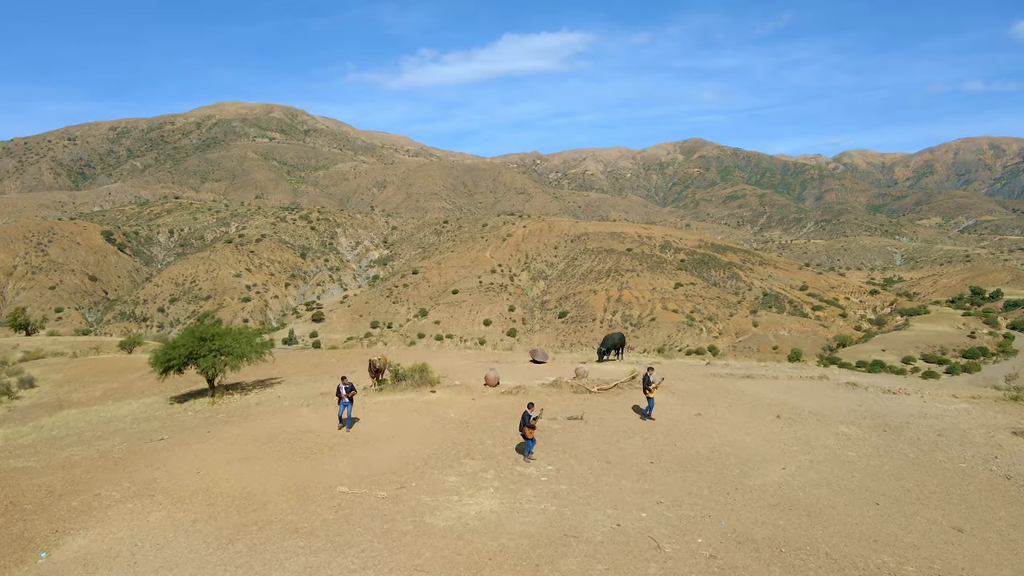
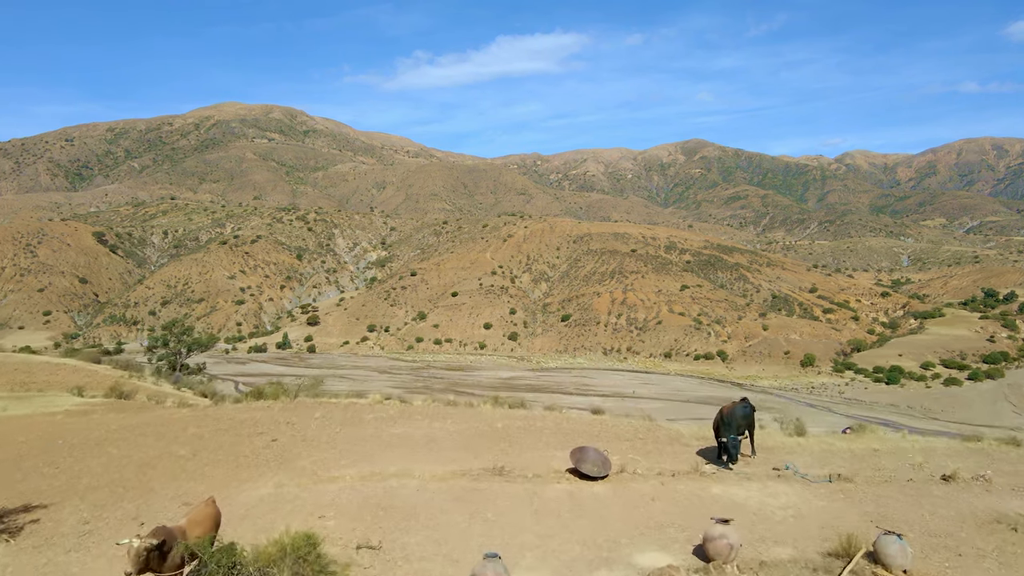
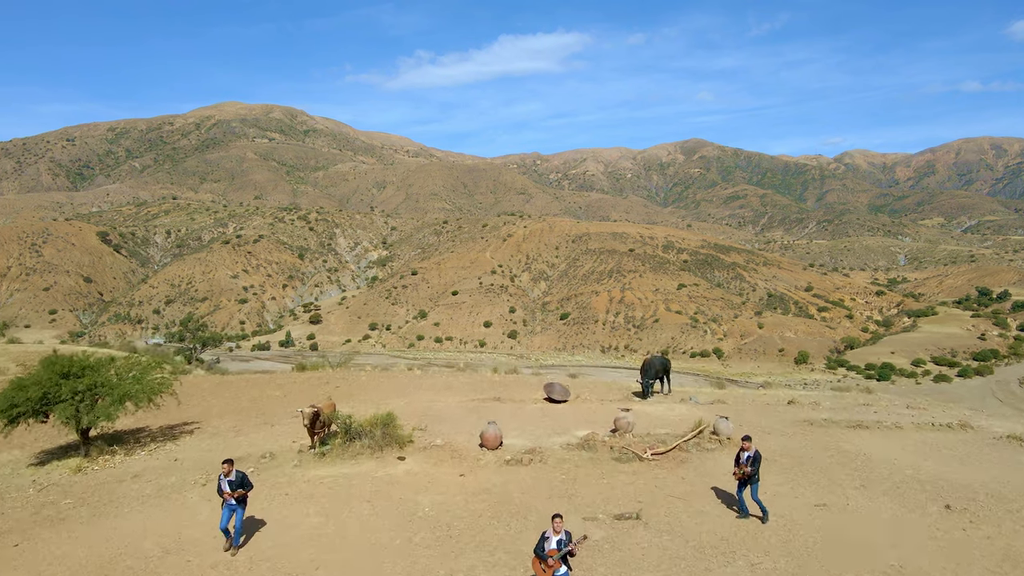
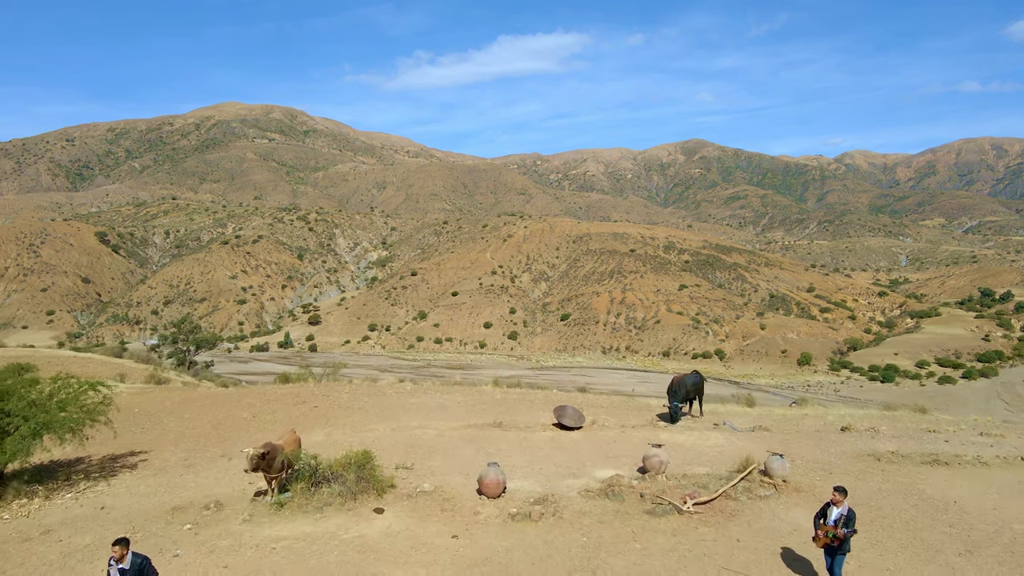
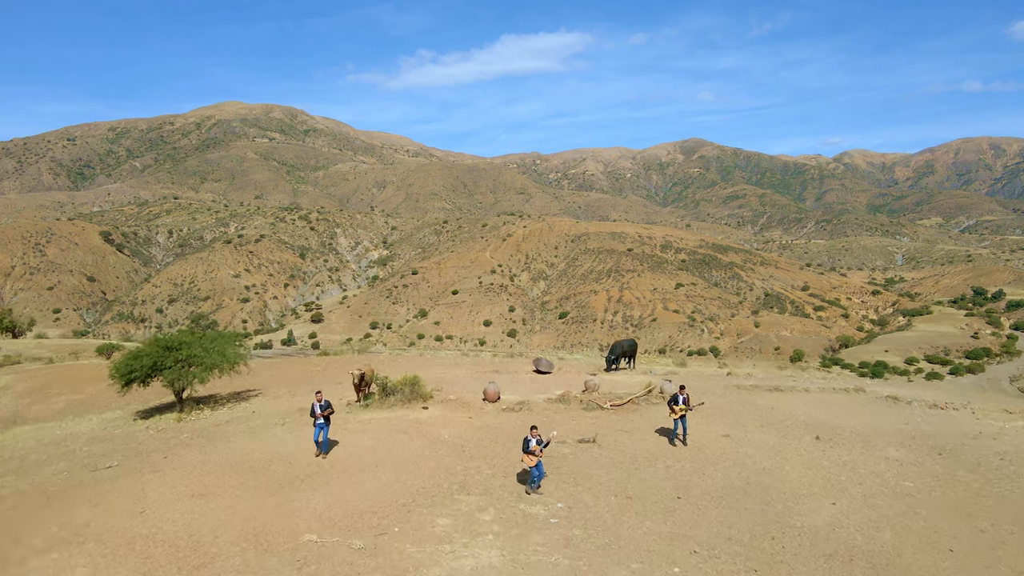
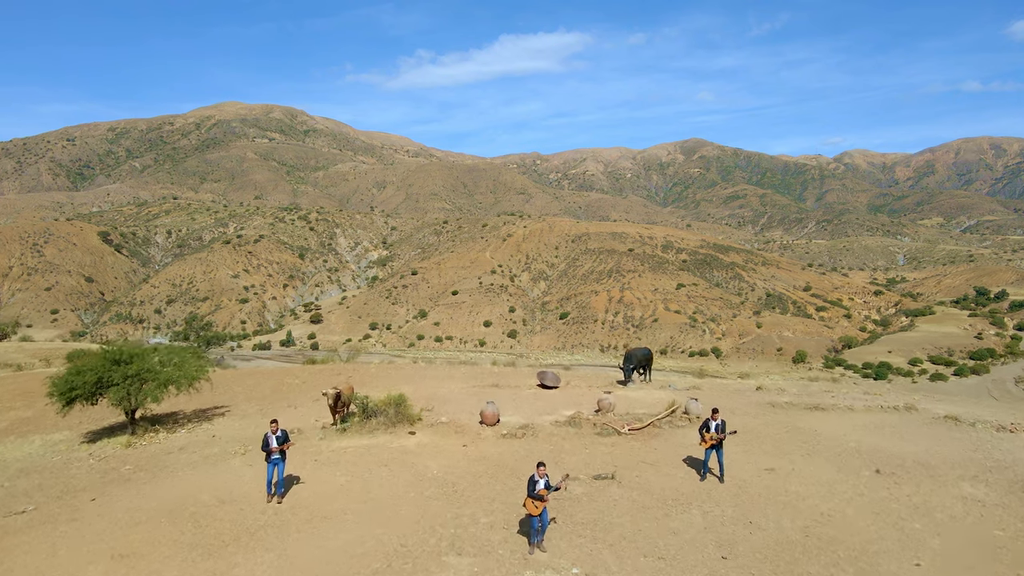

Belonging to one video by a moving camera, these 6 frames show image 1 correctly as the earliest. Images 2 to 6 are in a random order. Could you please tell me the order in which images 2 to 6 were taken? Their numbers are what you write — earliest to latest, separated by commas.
5, 6, 3, 4, 2
